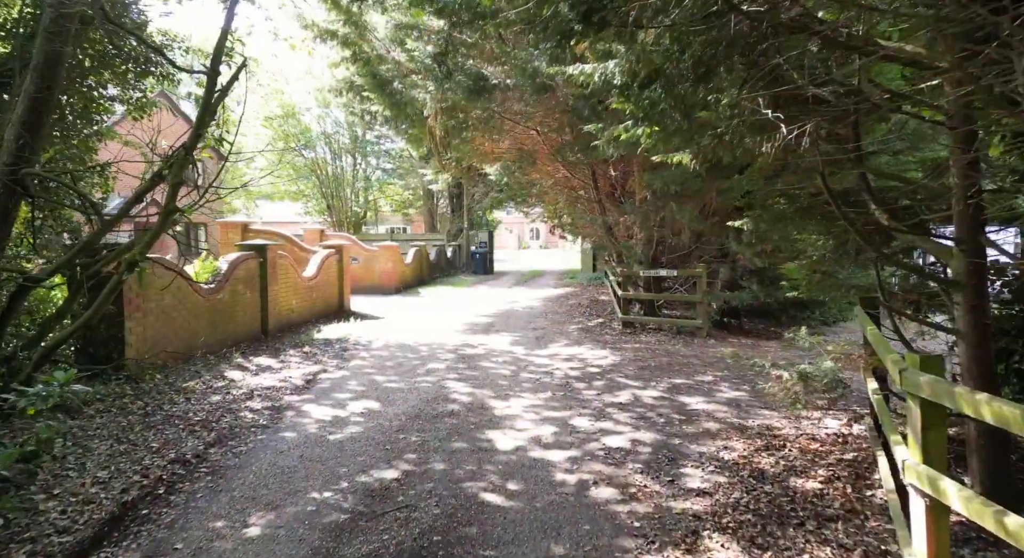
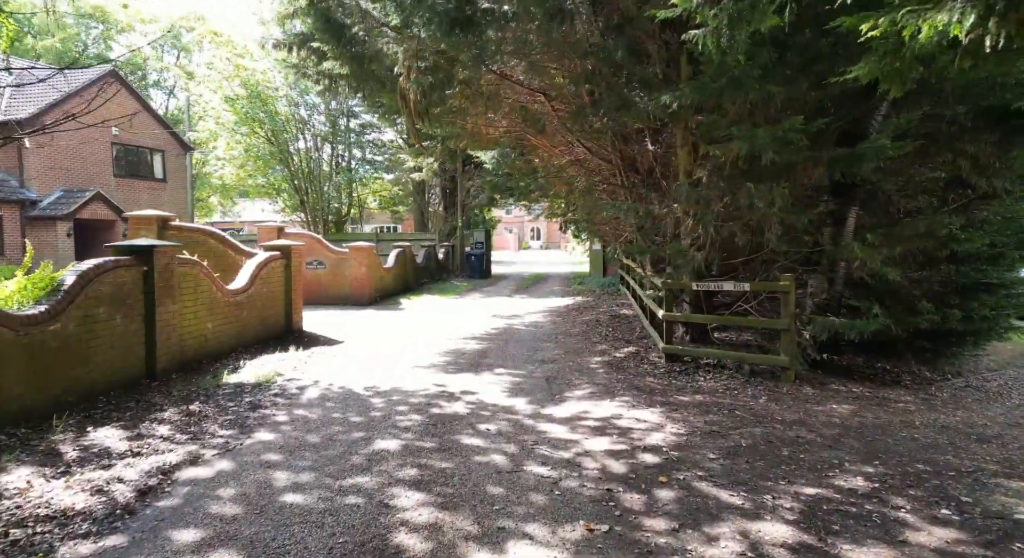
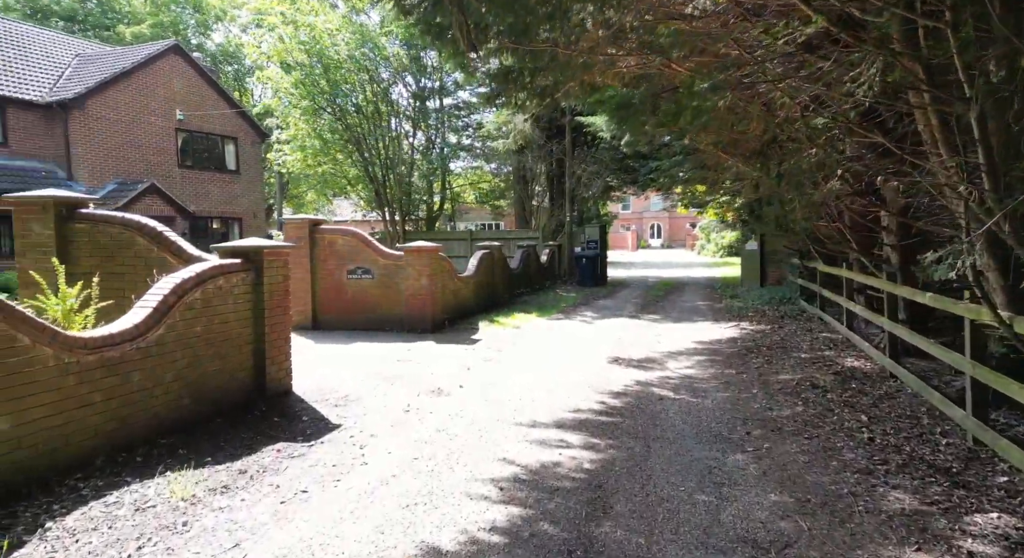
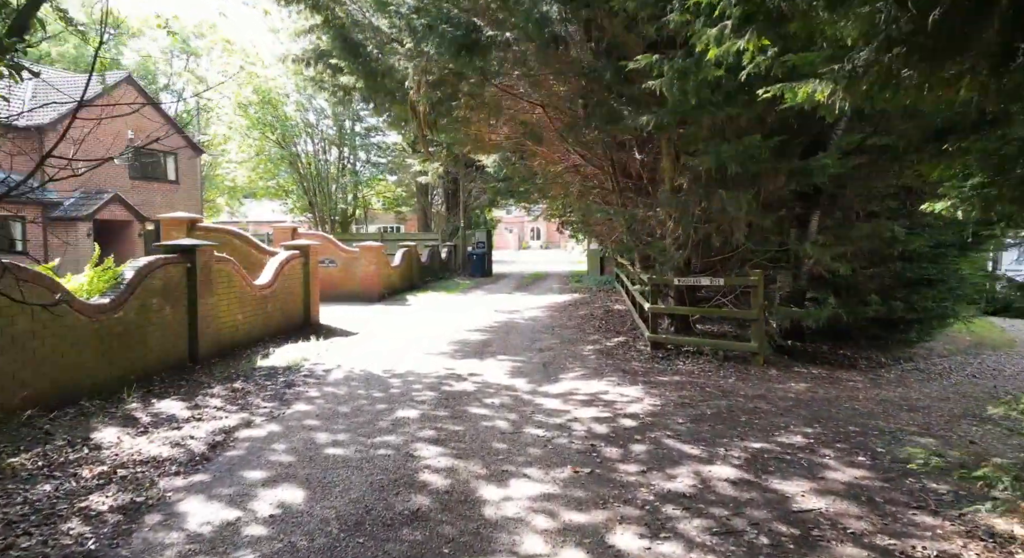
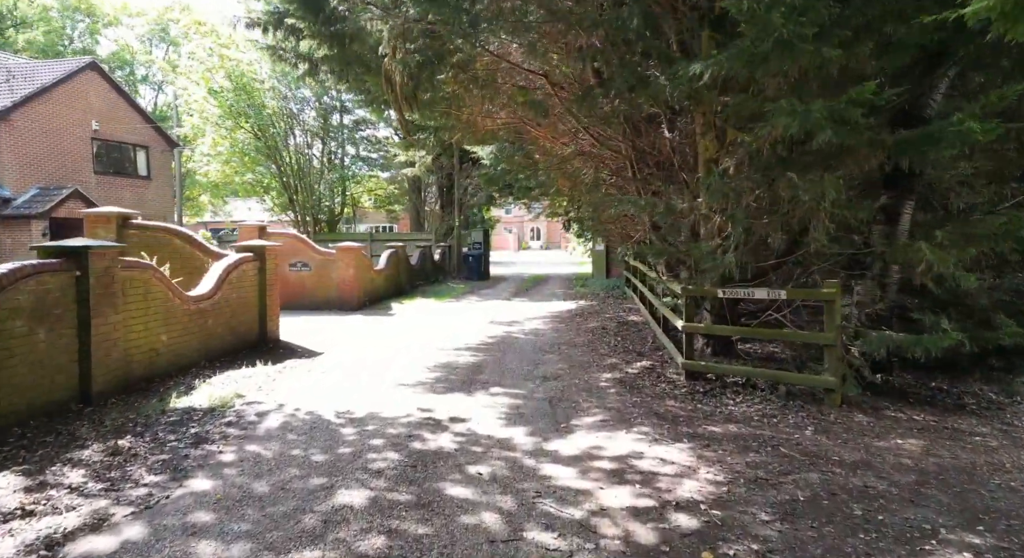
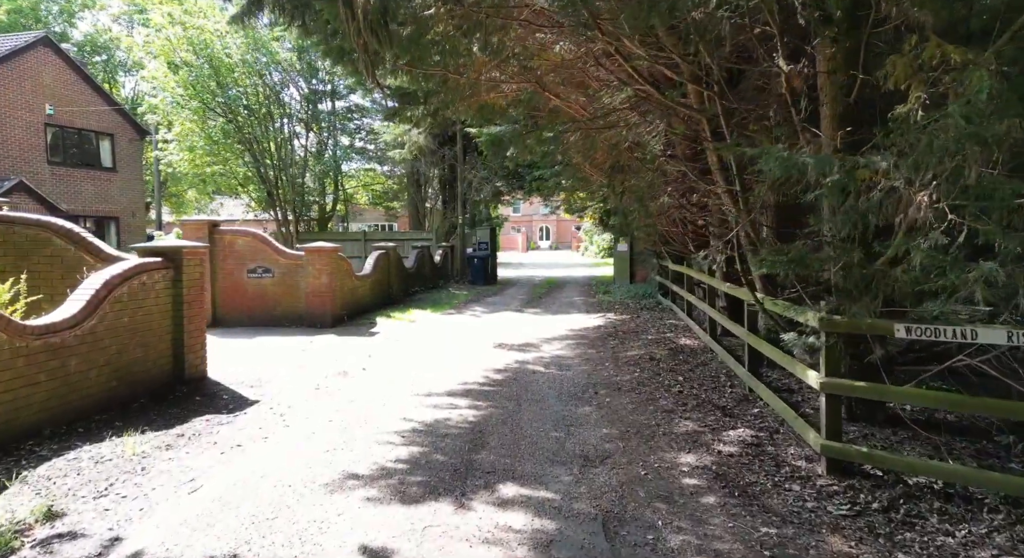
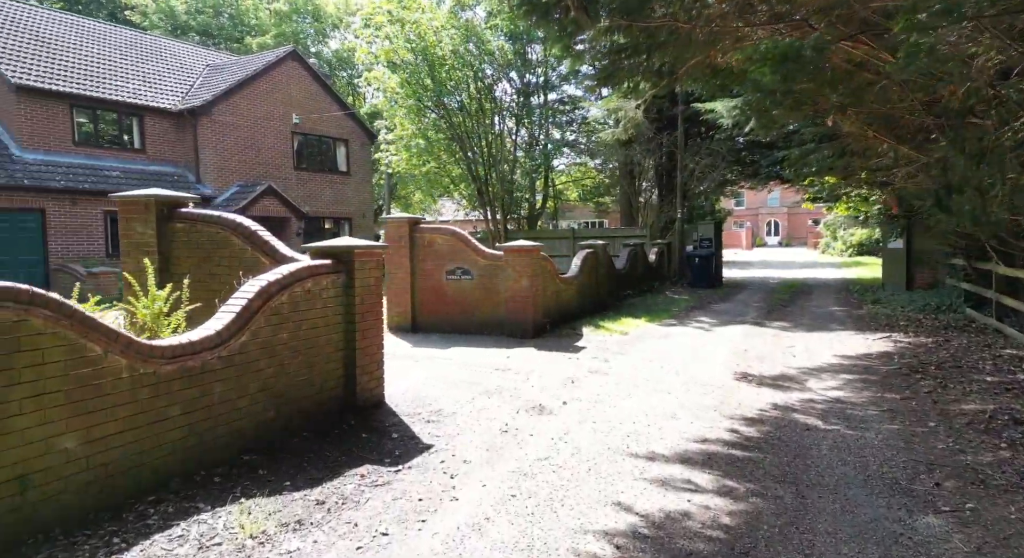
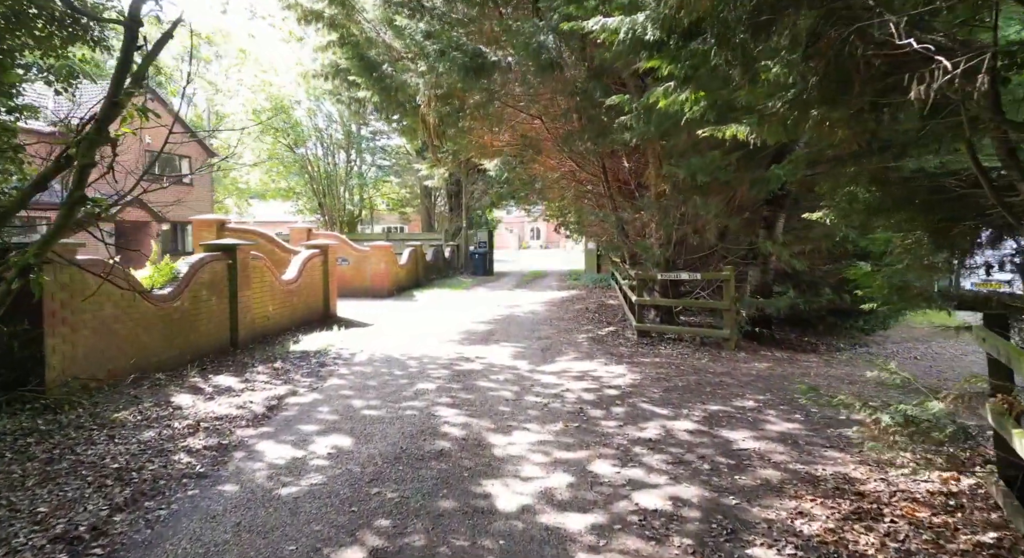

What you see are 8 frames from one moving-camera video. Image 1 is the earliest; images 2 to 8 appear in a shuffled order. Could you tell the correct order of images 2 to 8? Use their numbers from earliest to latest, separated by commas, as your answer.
8, 4, 2, 5, 6, 3, 7
